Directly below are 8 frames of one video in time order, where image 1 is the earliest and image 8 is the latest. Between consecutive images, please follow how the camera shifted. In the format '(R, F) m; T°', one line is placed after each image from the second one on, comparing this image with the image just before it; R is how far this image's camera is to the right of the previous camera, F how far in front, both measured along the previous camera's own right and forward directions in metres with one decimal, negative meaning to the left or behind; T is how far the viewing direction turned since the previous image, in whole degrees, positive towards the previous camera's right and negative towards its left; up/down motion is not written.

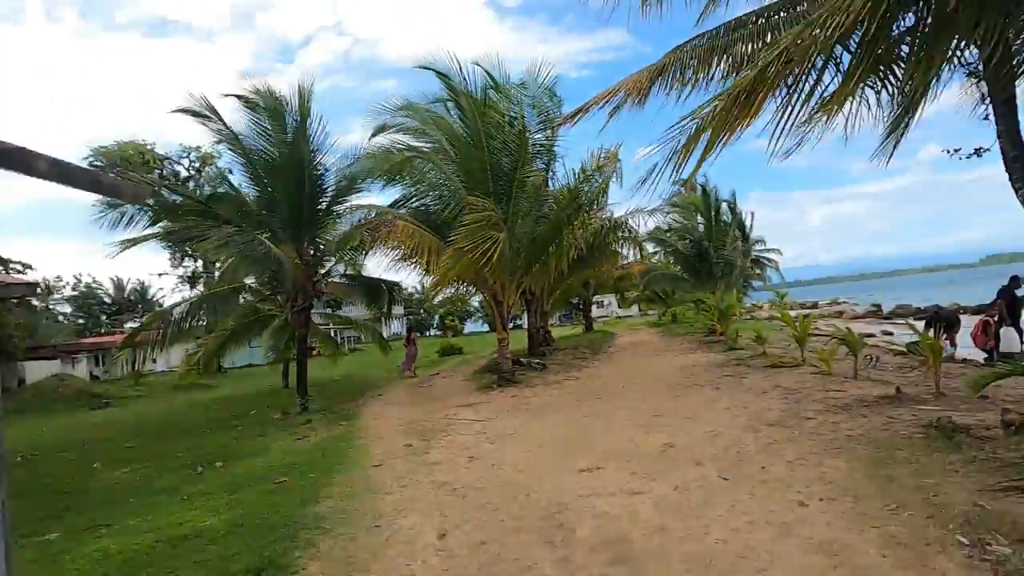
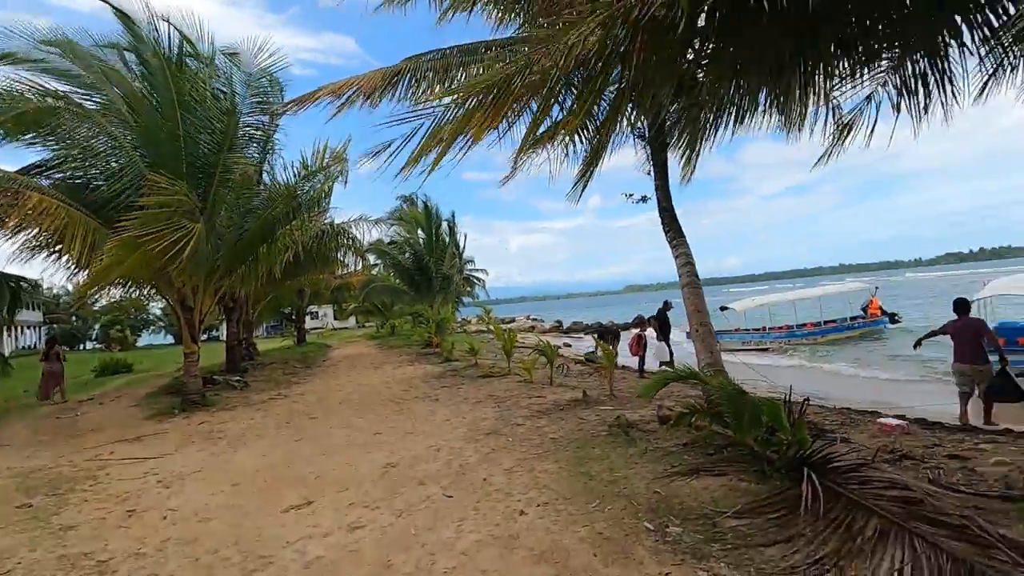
(0.0, +0.4) m; +30°
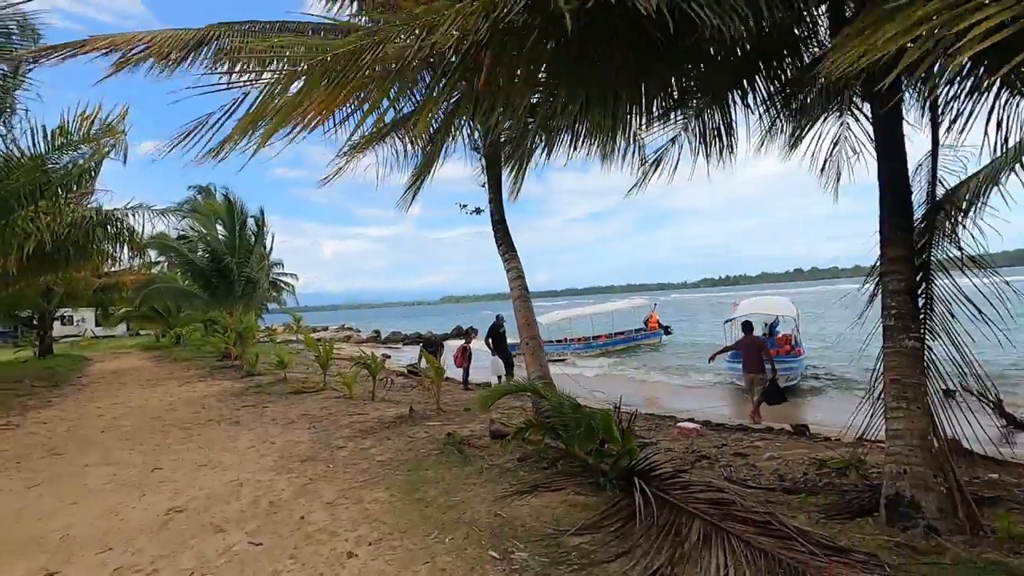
(-0.1, +0.3) m; +19°
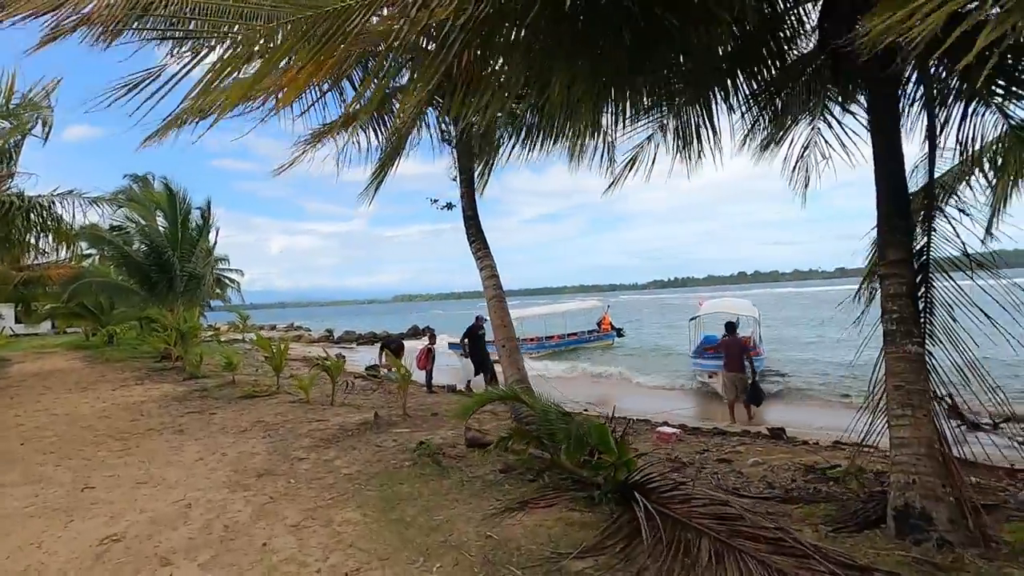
(-0.2, +0.3) m; +5°
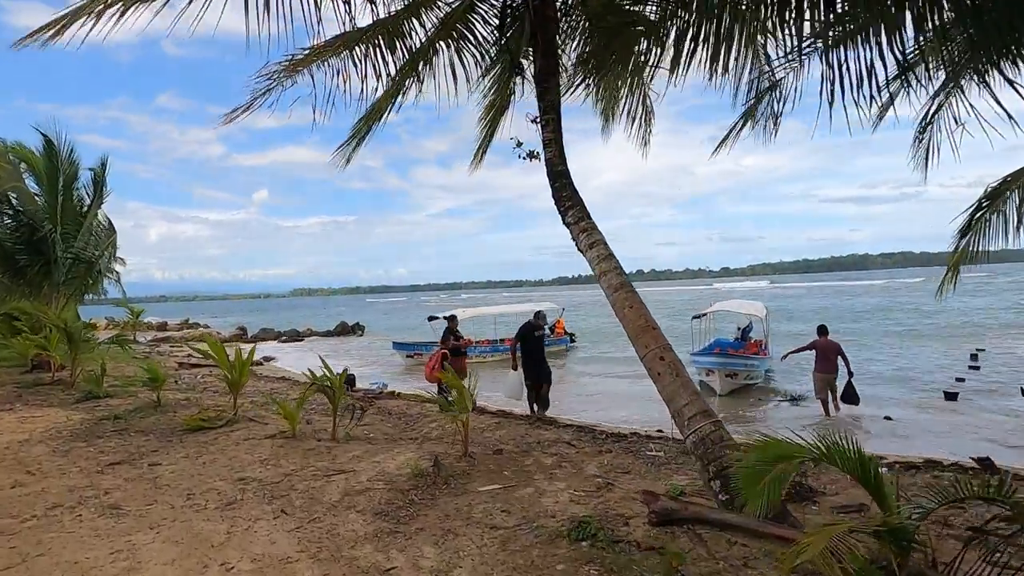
(-1.9, +2.3) m; +10°
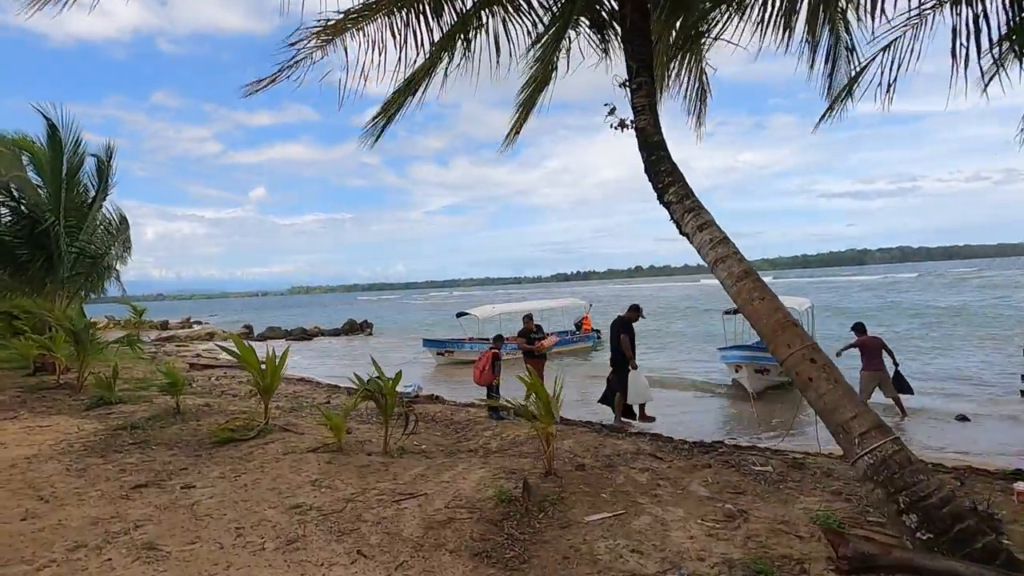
(-0.8, +0.7) m; 0°
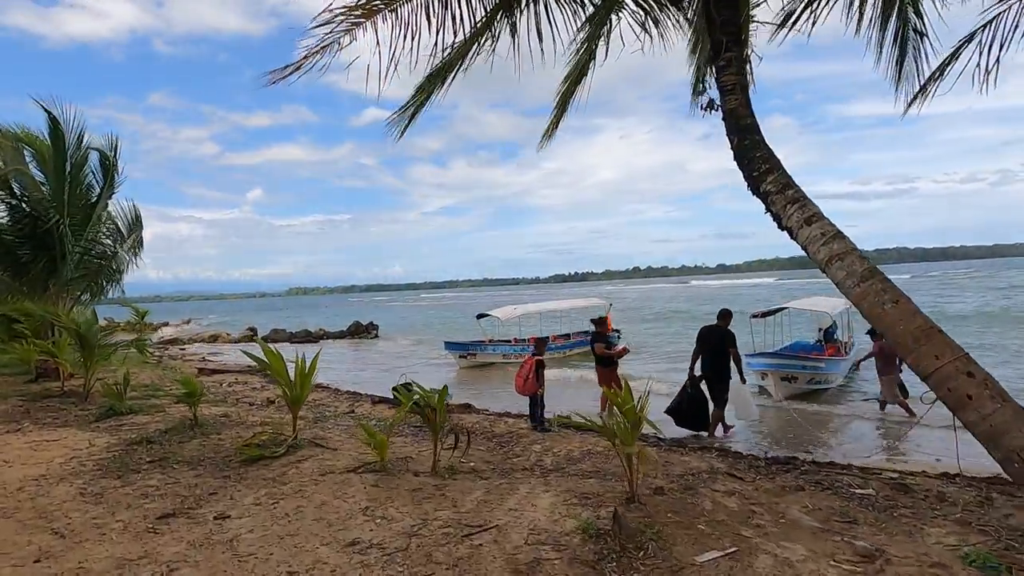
(-0.6, +0.5) m; 0°
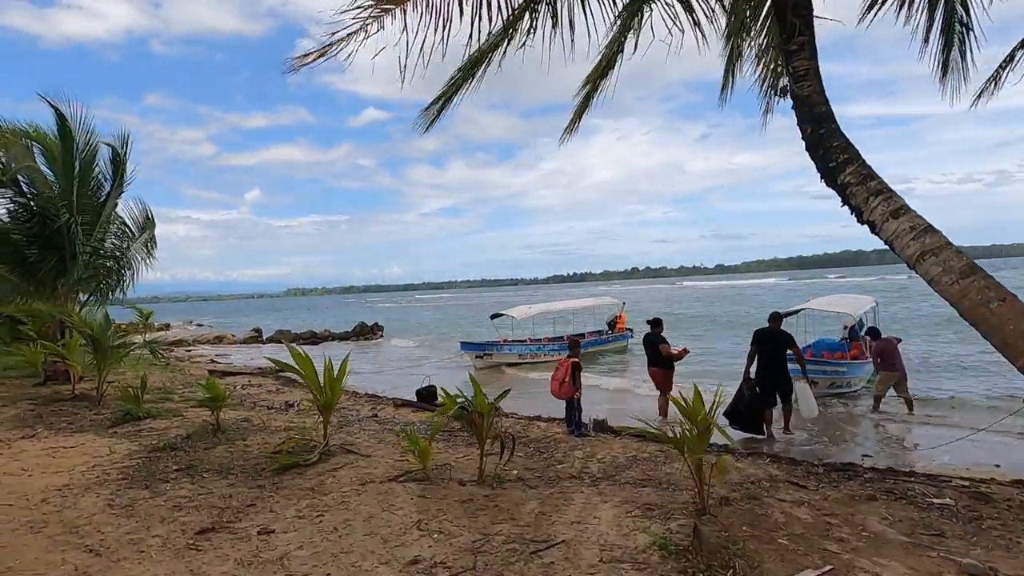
(-0.4, +0.2) m; 0°
